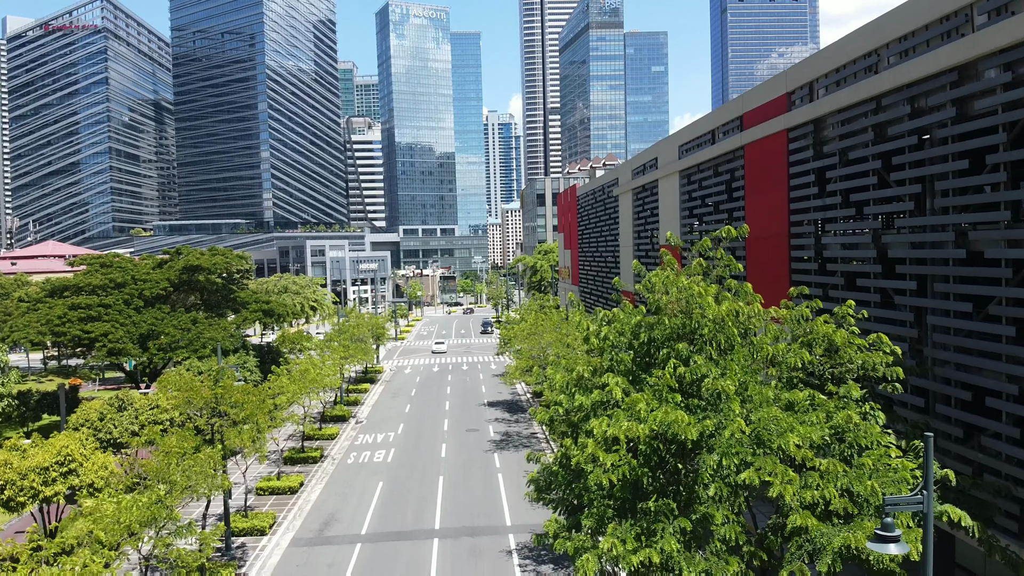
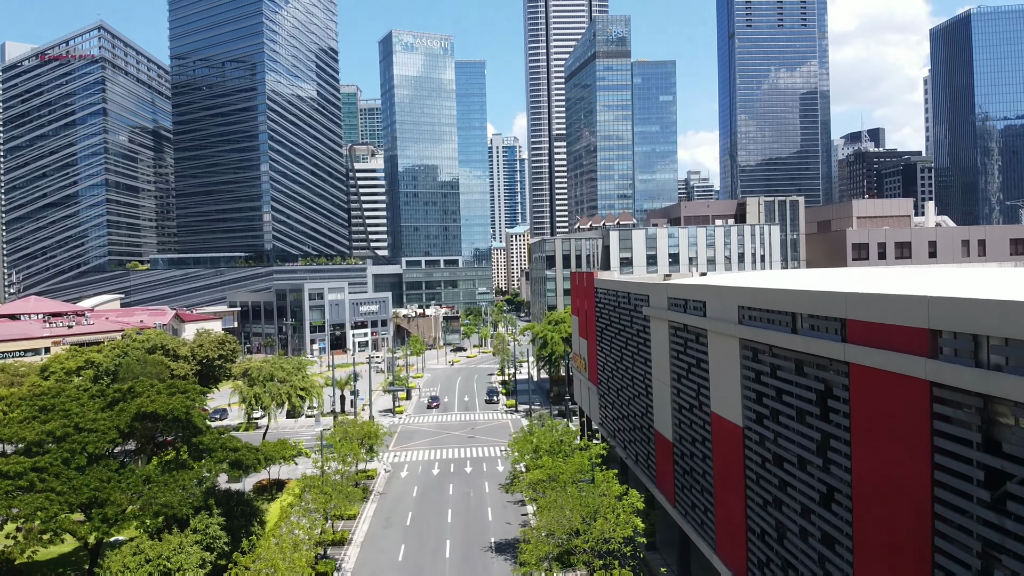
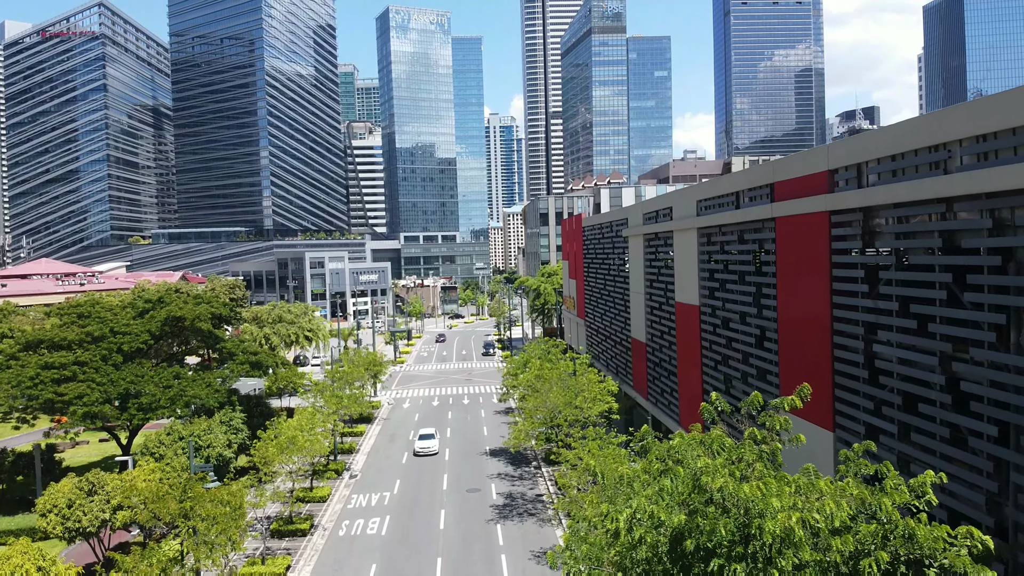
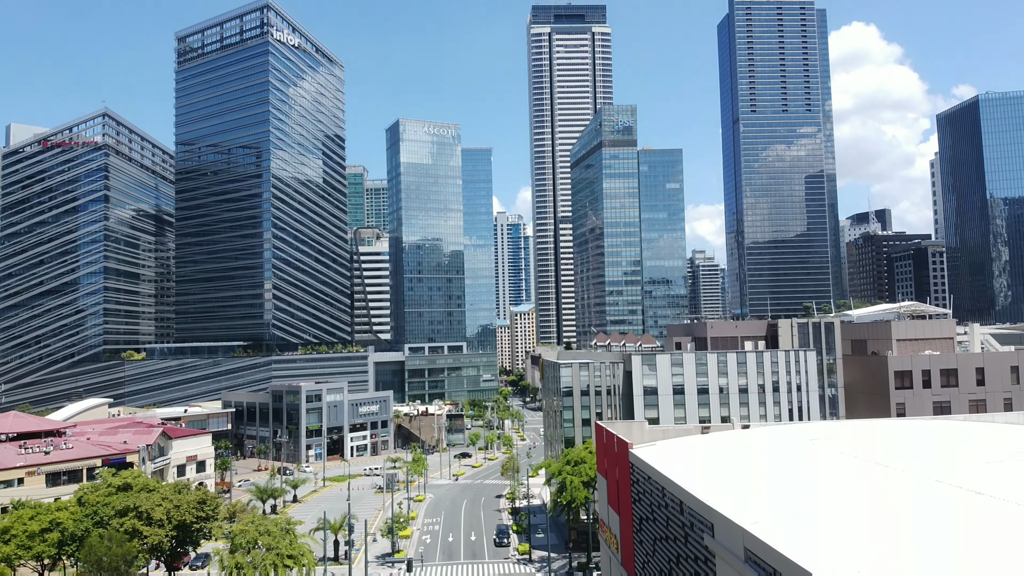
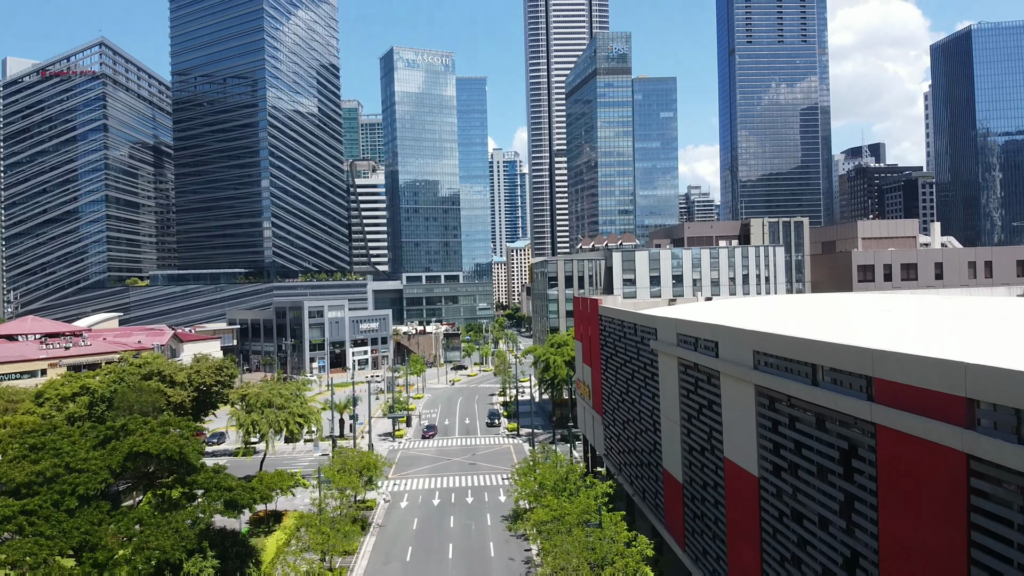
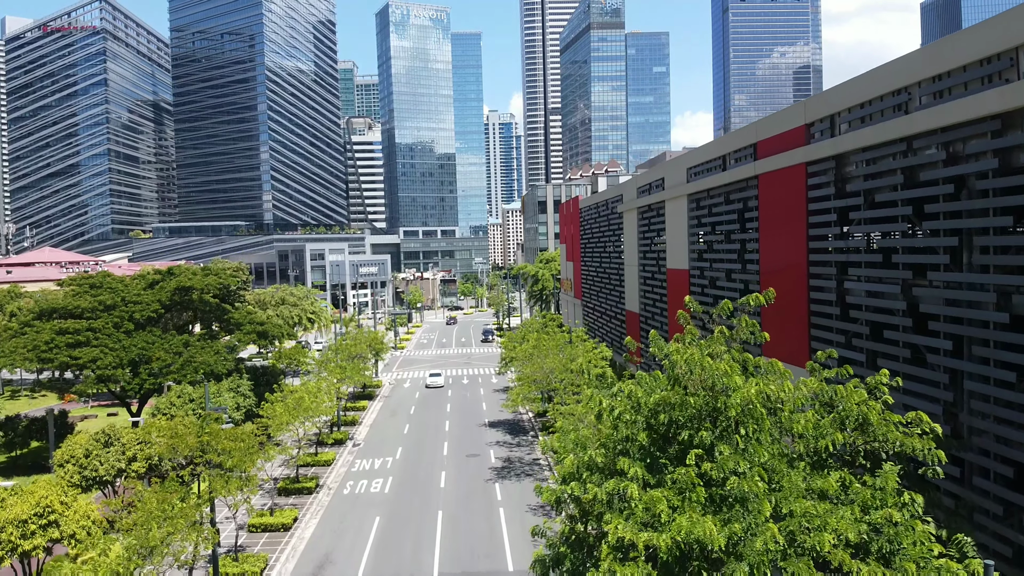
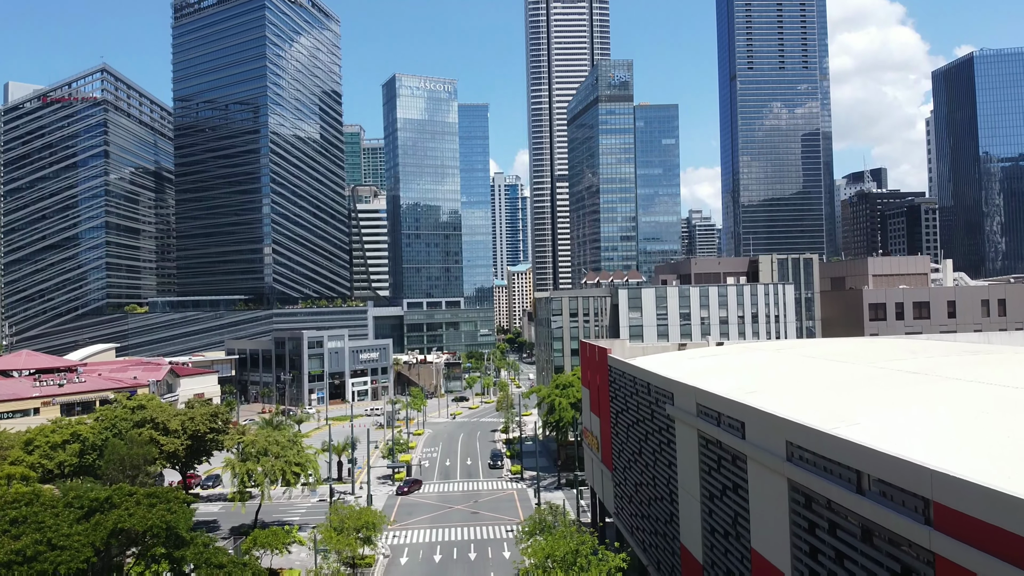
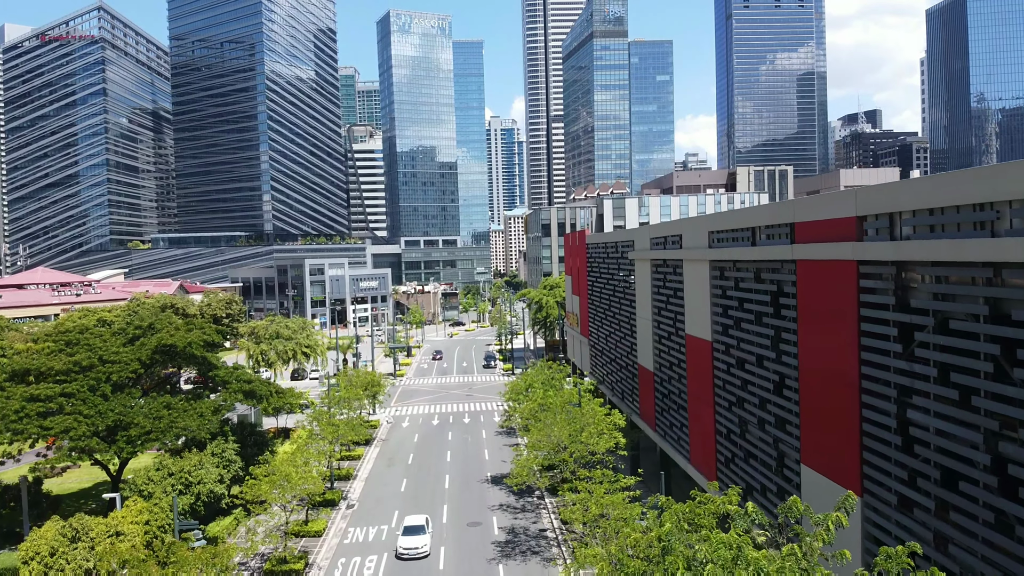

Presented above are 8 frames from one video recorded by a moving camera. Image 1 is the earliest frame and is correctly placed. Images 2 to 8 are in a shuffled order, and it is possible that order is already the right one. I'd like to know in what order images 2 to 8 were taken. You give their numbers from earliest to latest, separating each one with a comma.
6, 3, 8, 2, 5, 7, 4
